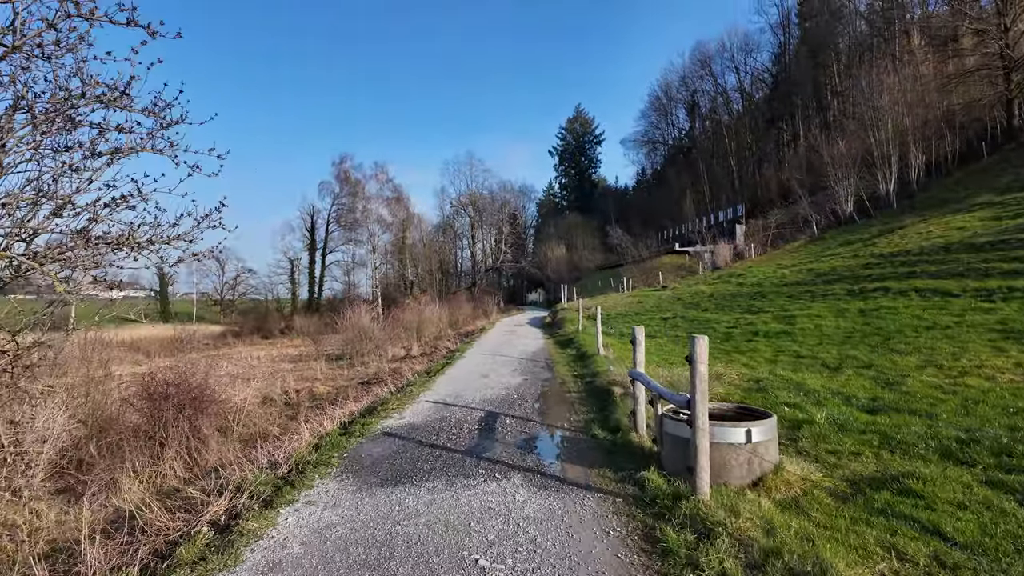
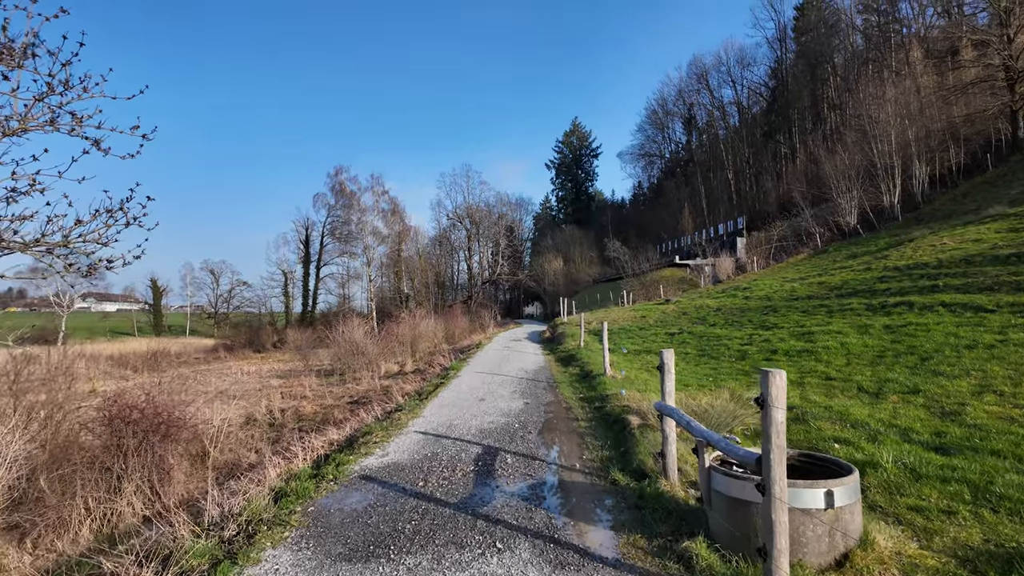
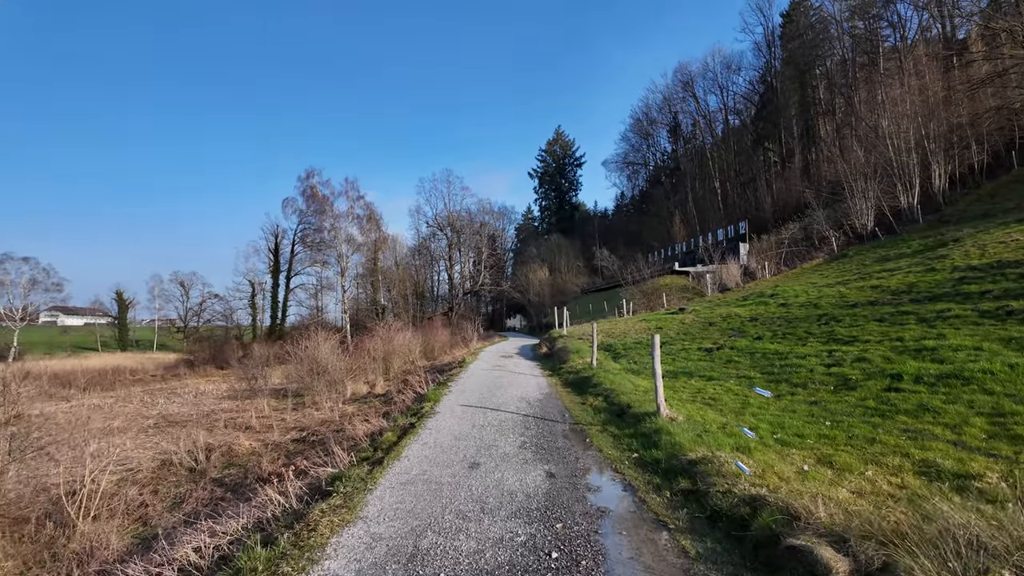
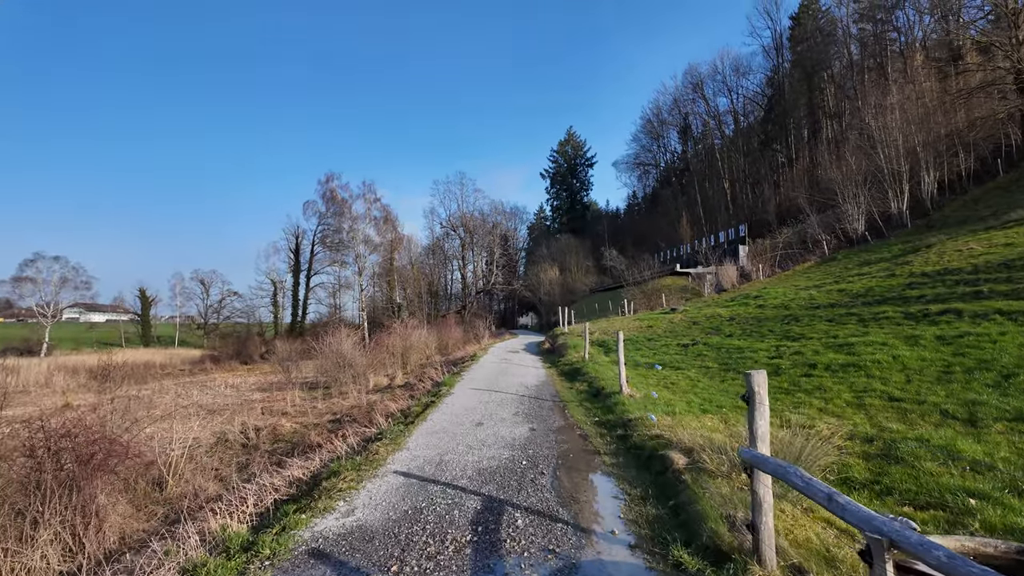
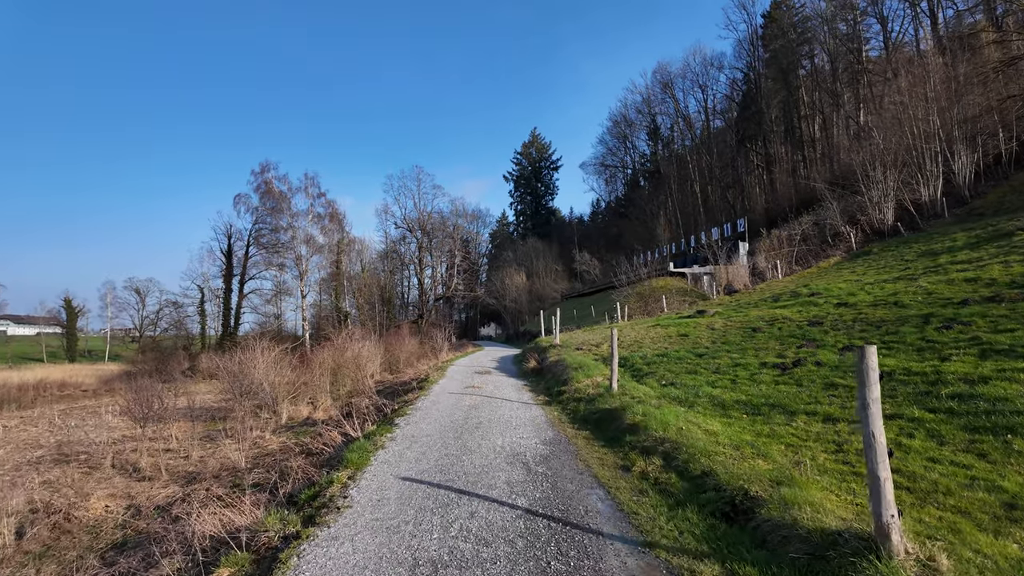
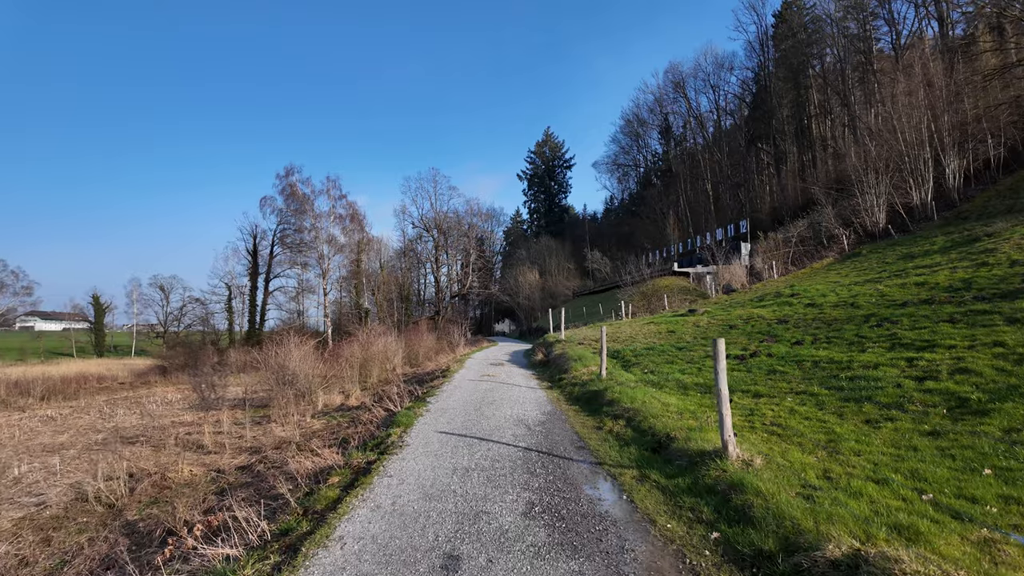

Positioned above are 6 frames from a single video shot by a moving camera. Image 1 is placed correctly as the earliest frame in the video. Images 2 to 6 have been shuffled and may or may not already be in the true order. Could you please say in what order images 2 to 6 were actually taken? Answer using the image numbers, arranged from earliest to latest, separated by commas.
2, 4, 3, 6, 5
